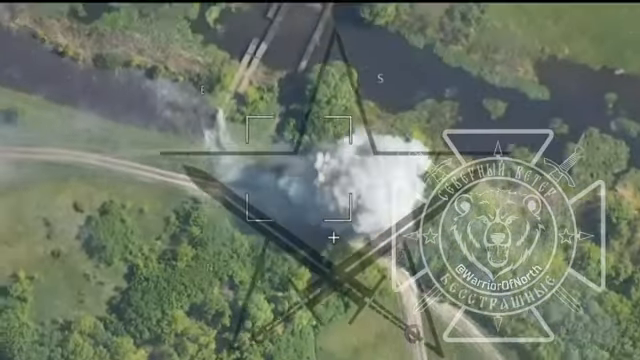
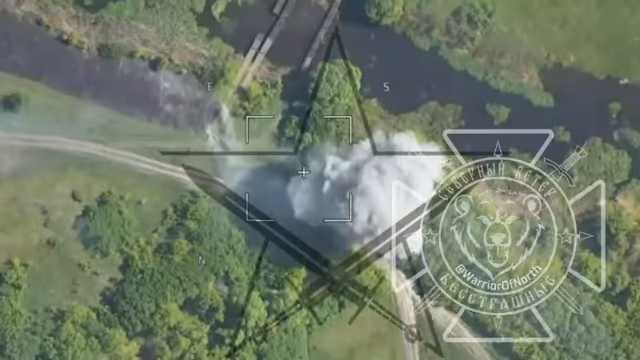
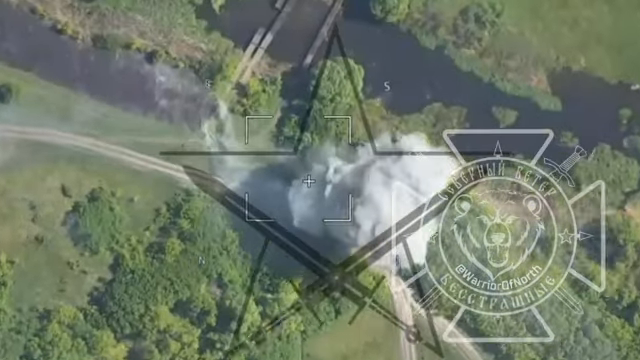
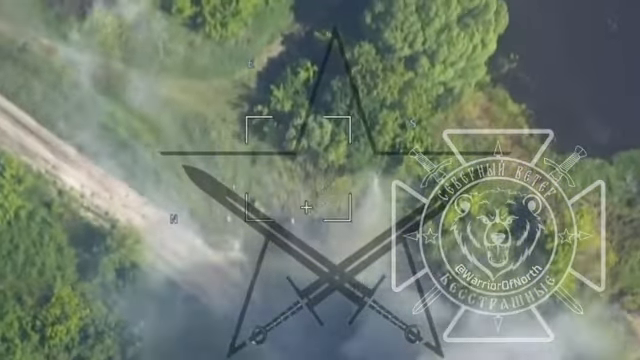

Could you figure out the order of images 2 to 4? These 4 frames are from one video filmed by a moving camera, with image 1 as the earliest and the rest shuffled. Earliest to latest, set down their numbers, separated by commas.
2, 3, 4
